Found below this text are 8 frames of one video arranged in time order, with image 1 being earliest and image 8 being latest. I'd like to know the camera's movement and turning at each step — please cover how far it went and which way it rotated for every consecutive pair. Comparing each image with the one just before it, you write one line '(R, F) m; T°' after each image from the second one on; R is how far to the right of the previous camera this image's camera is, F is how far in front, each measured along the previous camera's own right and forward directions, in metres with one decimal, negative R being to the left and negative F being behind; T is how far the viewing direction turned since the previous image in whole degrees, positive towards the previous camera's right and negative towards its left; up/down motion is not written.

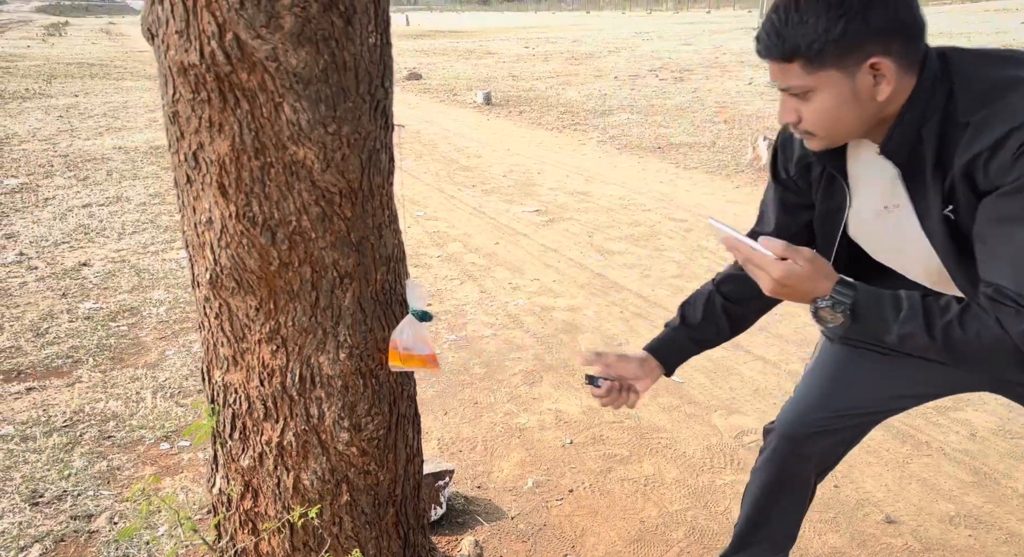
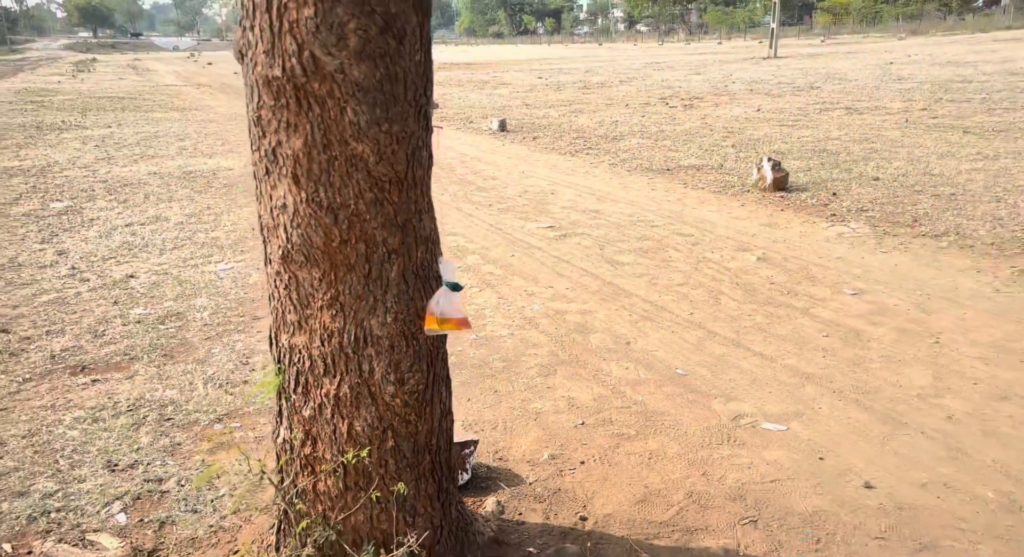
(0.0, -0.3) m; -1°
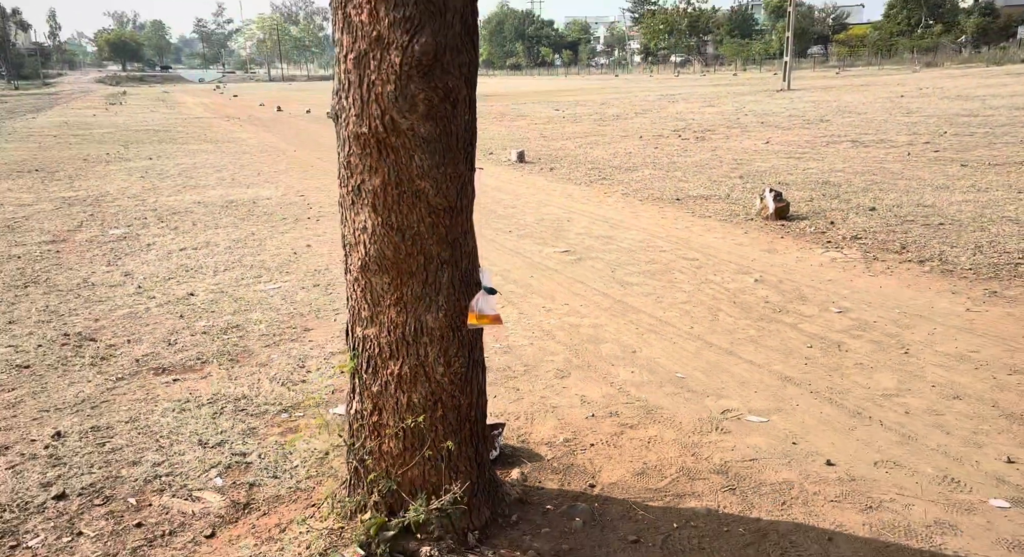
(0.0, -0.6) m; -1°
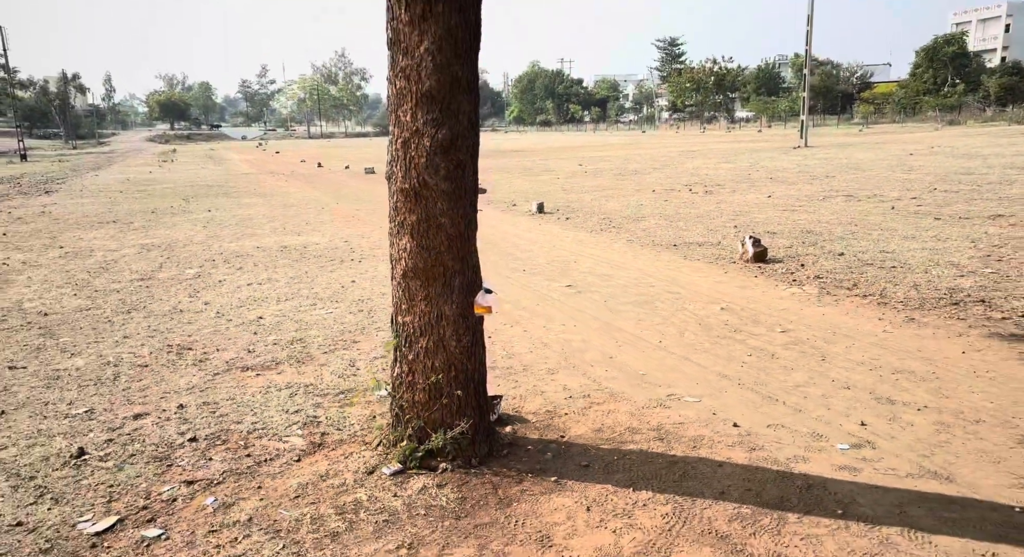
(+0.2, -1.3) m; -3°
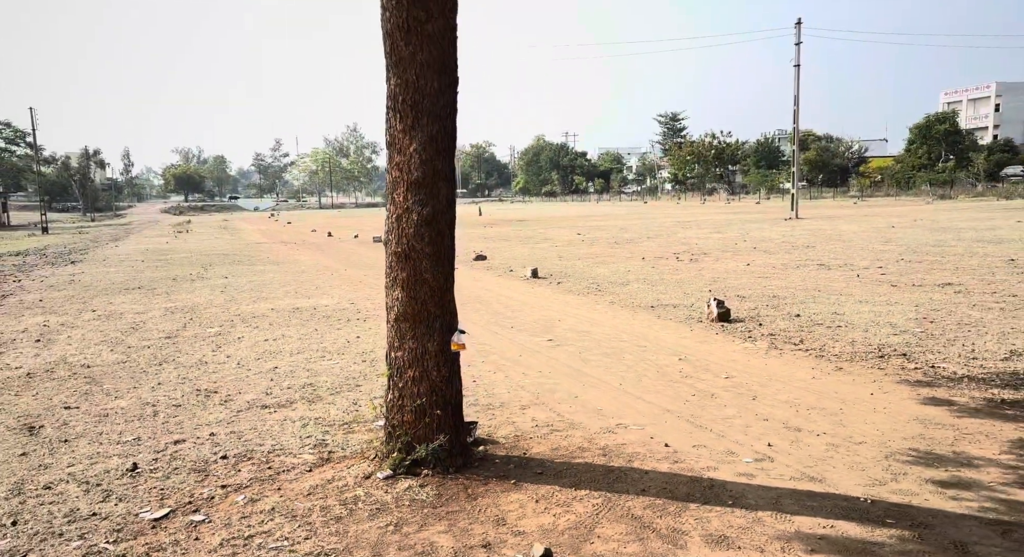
(+0.3, -1.1) m; -1°
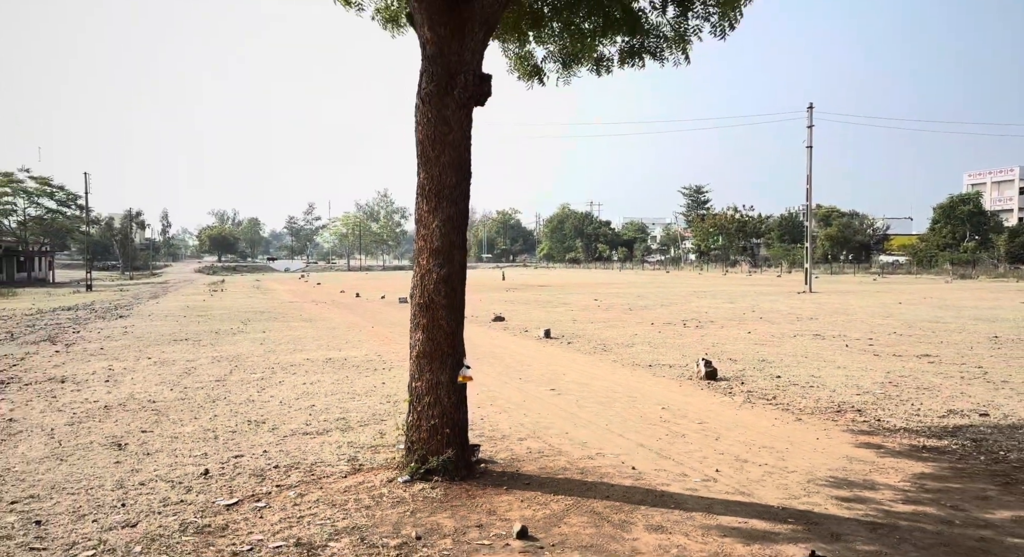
(+0.2, -1.4) m; -2°
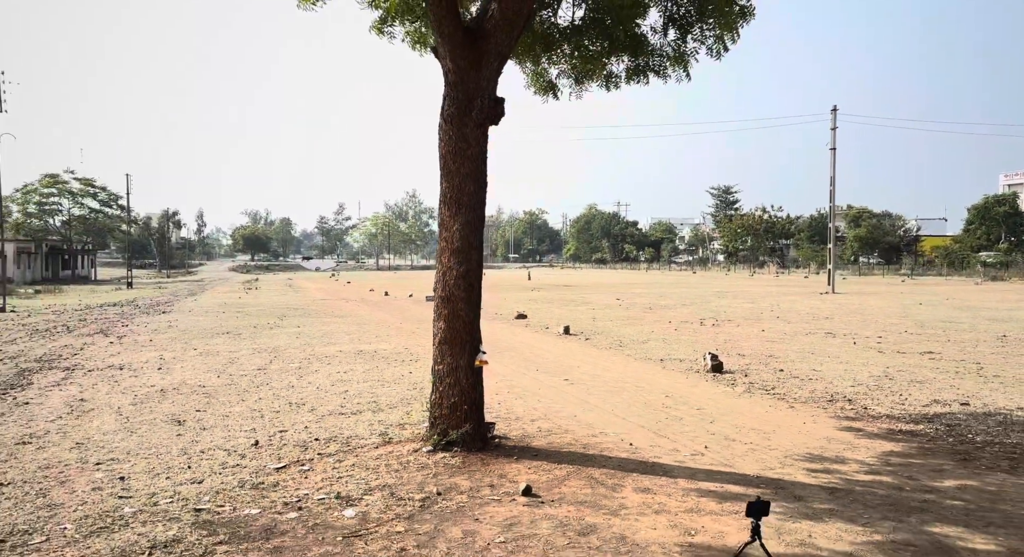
(+0.2, -0.8) m; -2°
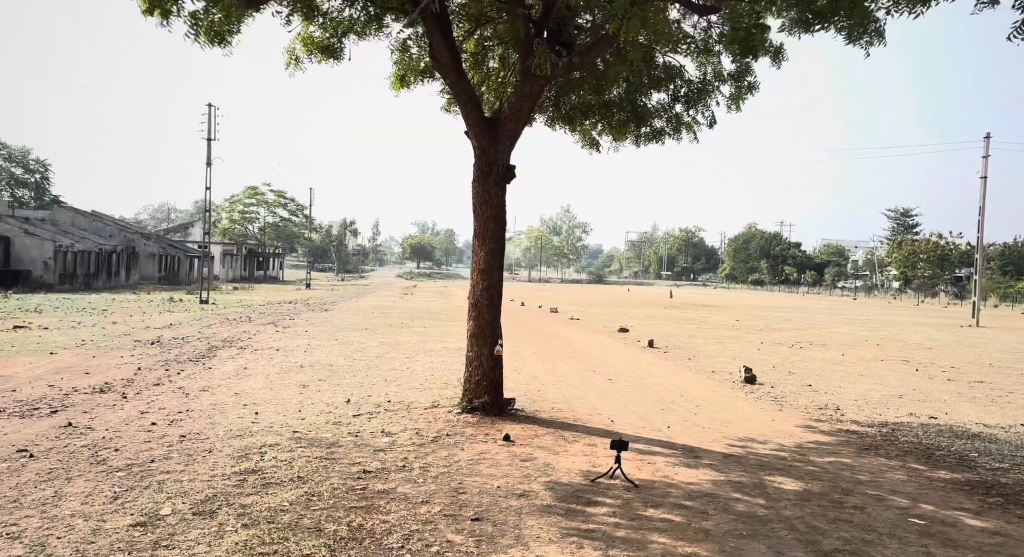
(+2.0, -2.3) m; -13°
